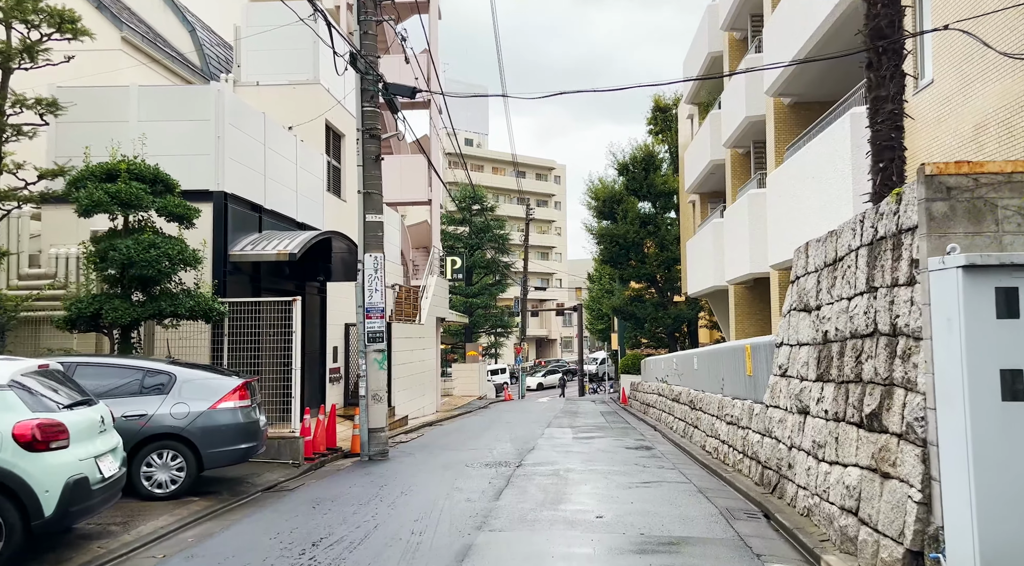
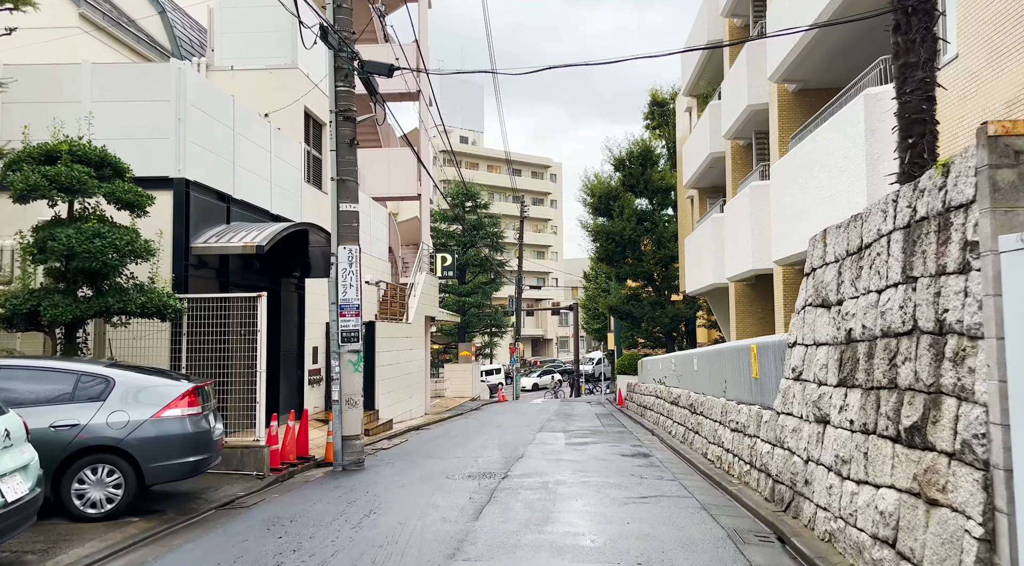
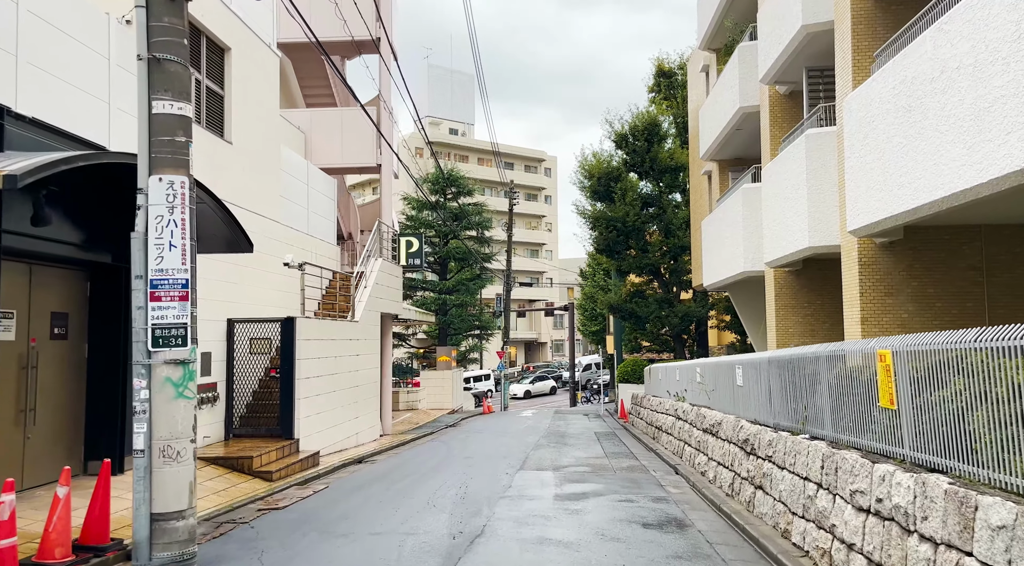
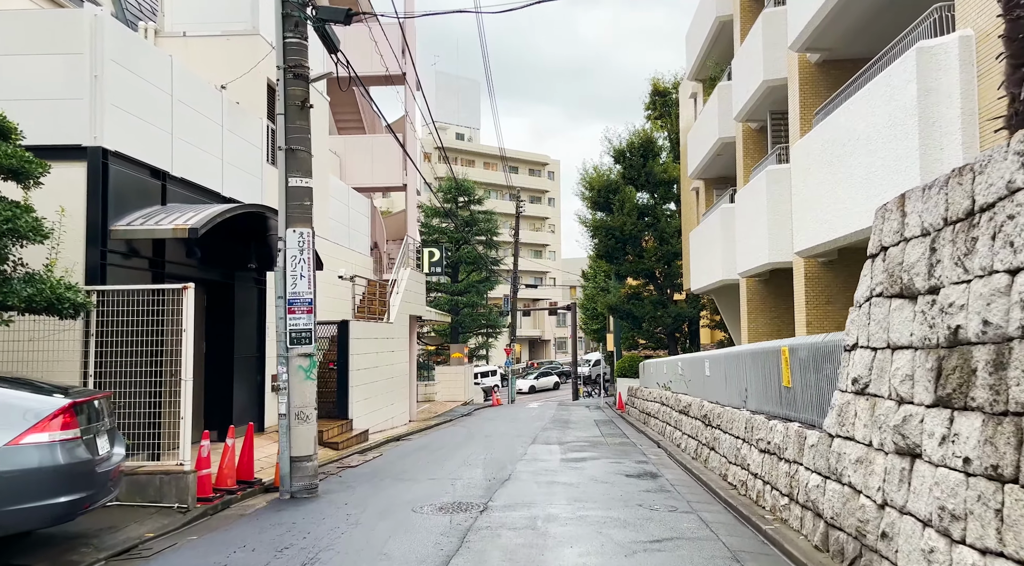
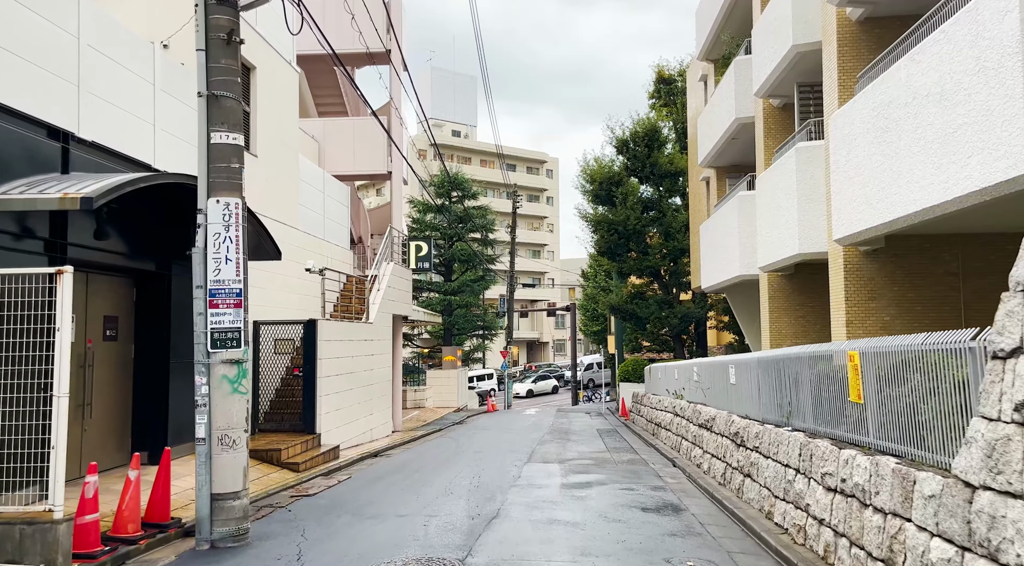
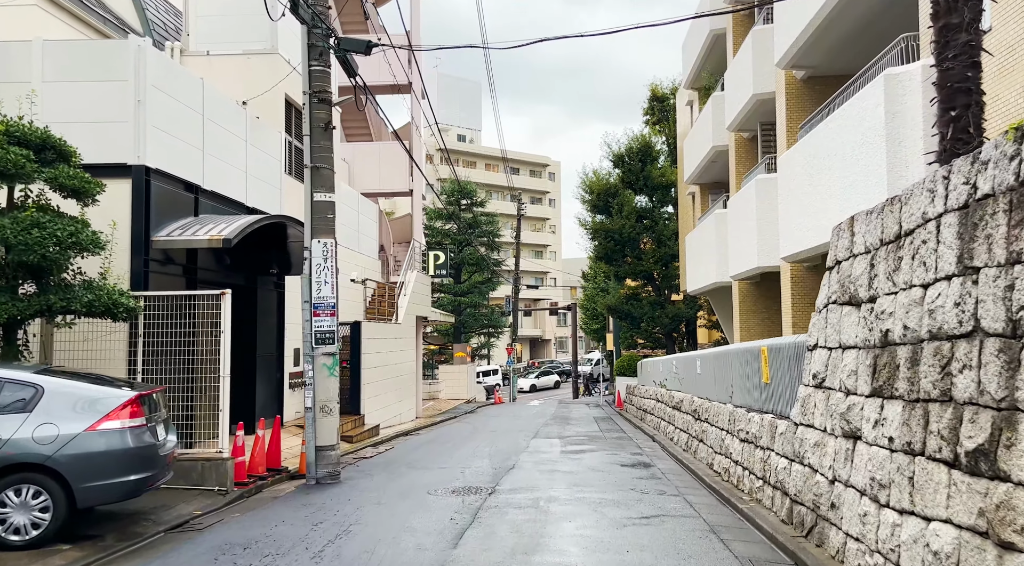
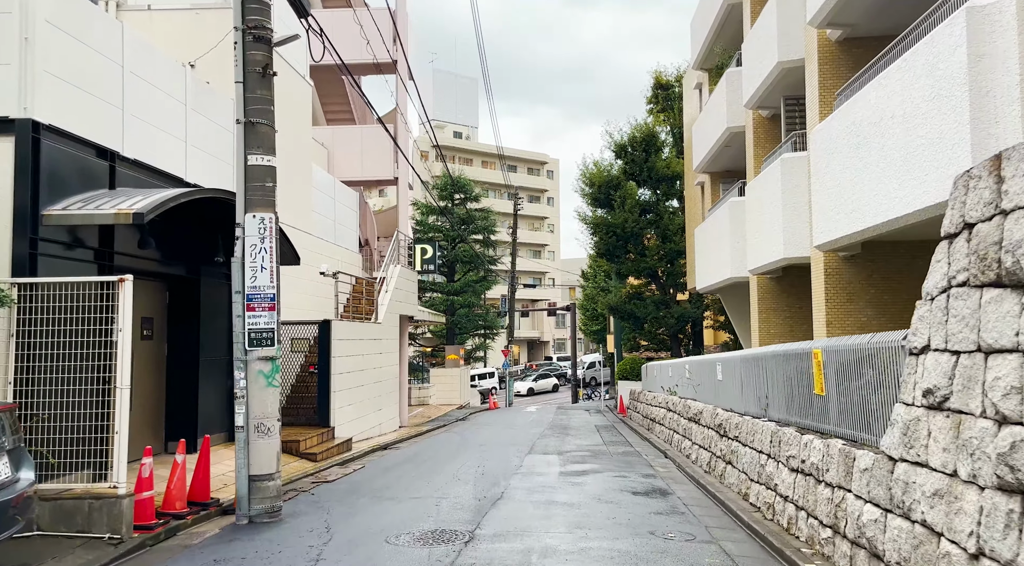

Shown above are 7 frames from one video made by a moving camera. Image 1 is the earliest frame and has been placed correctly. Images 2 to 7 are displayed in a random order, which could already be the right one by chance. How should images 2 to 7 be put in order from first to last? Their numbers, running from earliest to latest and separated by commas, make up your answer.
2, 6, 4, 7, 5, 3
